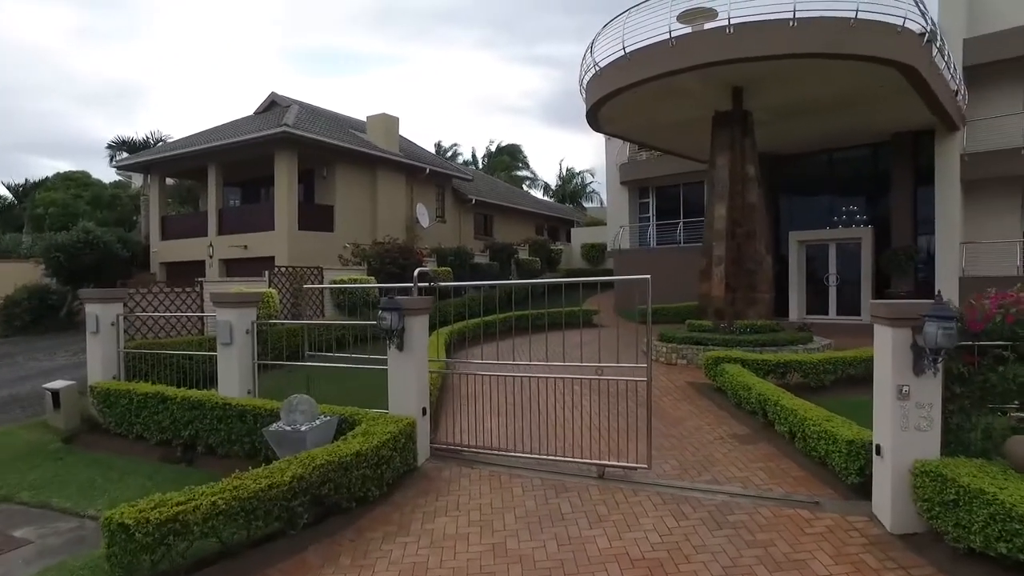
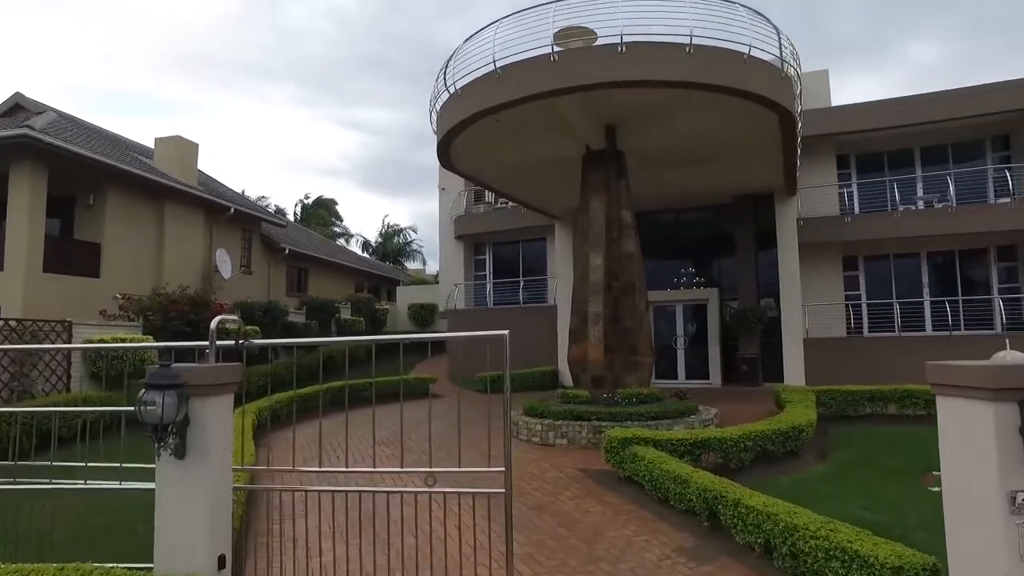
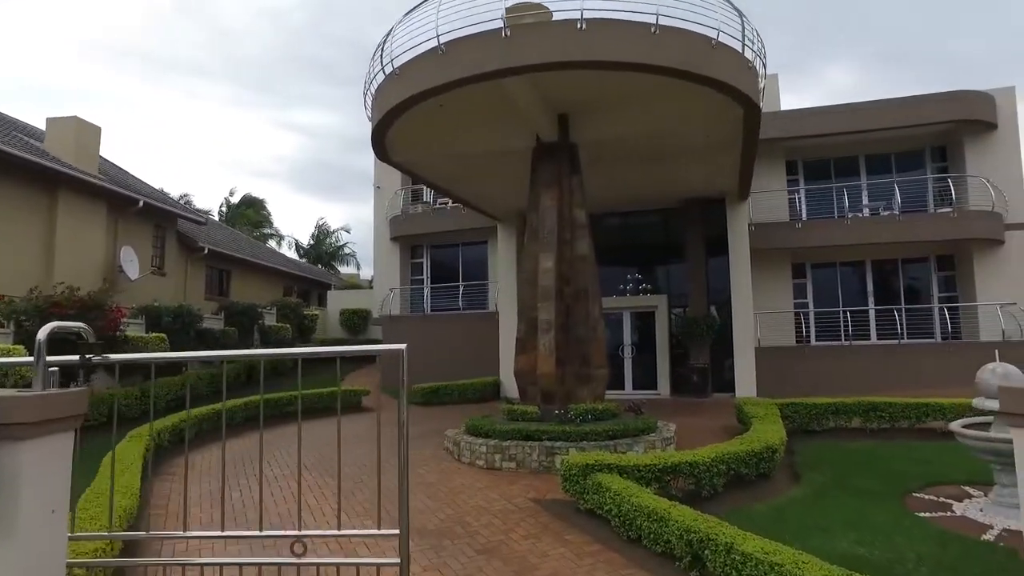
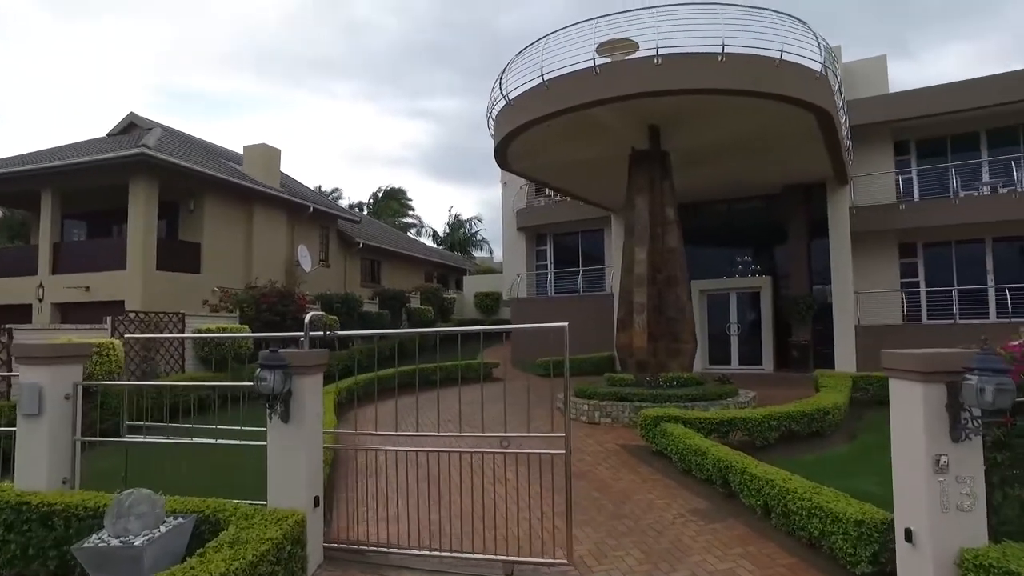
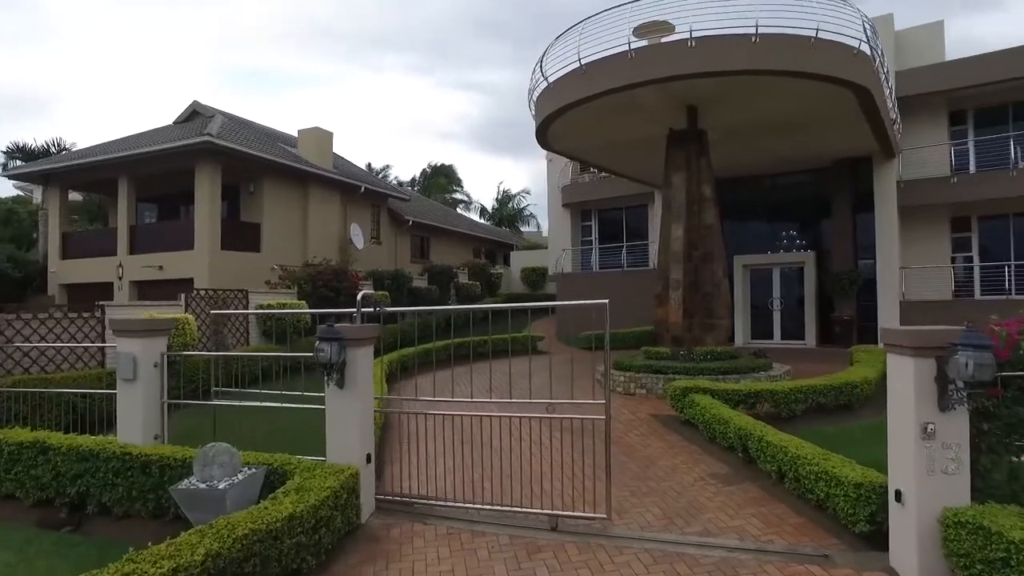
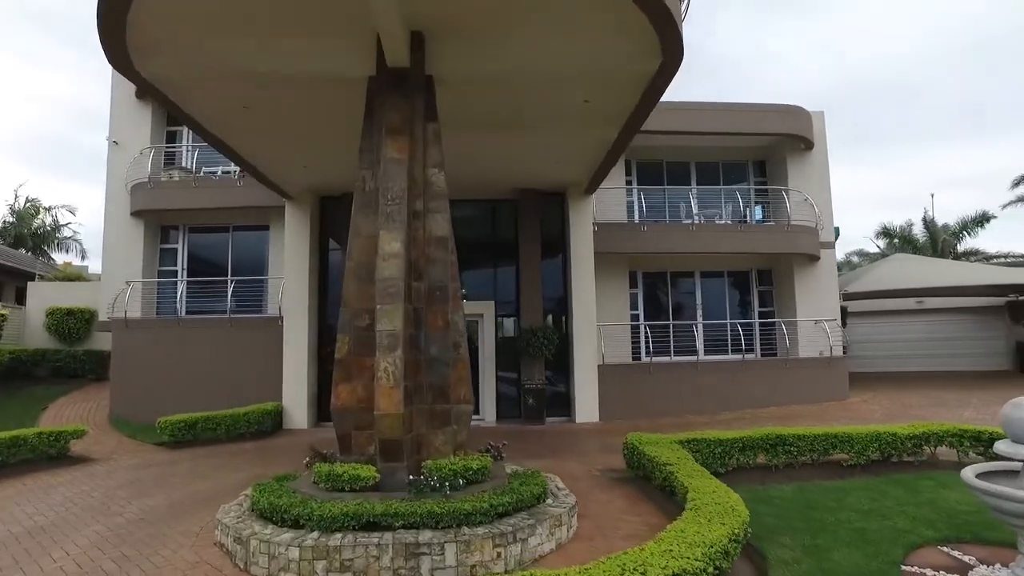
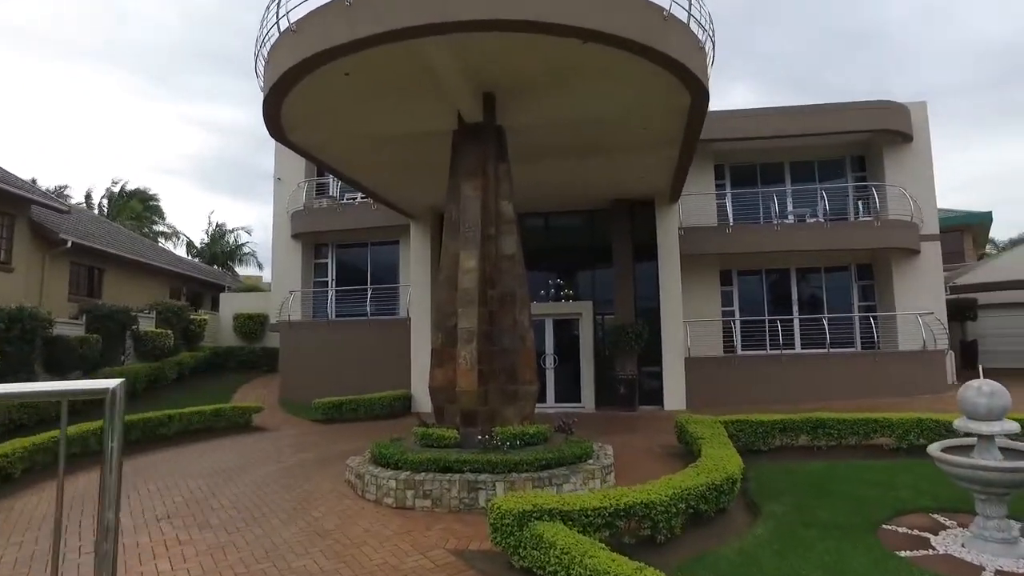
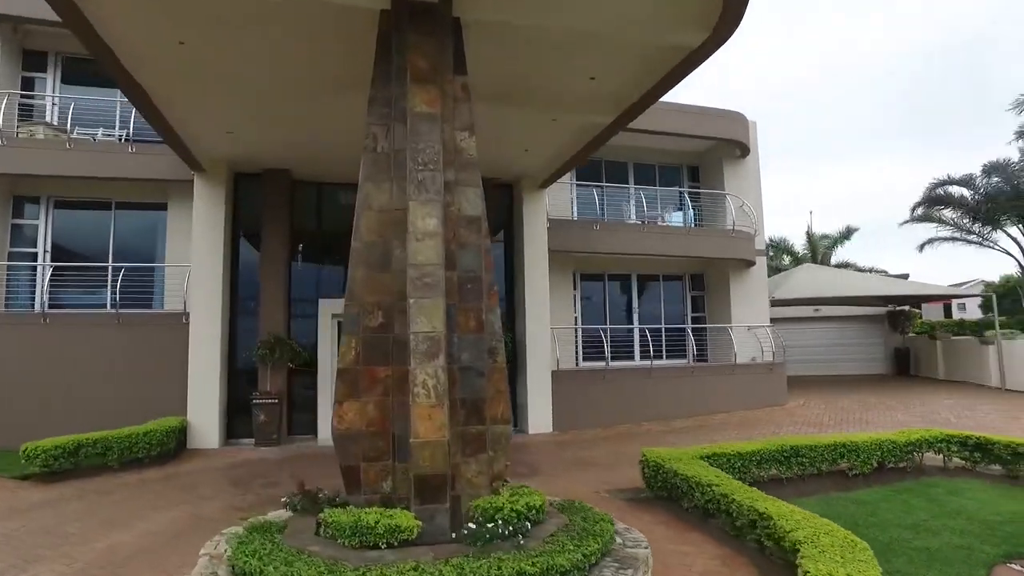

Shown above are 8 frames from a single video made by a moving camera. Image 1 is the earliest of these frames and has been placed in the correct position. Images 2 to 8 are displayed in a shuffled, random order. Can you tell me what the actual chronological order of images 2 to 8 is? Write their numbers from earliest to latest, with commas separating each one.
5, 4, 2, 3, 7, 6, 8
